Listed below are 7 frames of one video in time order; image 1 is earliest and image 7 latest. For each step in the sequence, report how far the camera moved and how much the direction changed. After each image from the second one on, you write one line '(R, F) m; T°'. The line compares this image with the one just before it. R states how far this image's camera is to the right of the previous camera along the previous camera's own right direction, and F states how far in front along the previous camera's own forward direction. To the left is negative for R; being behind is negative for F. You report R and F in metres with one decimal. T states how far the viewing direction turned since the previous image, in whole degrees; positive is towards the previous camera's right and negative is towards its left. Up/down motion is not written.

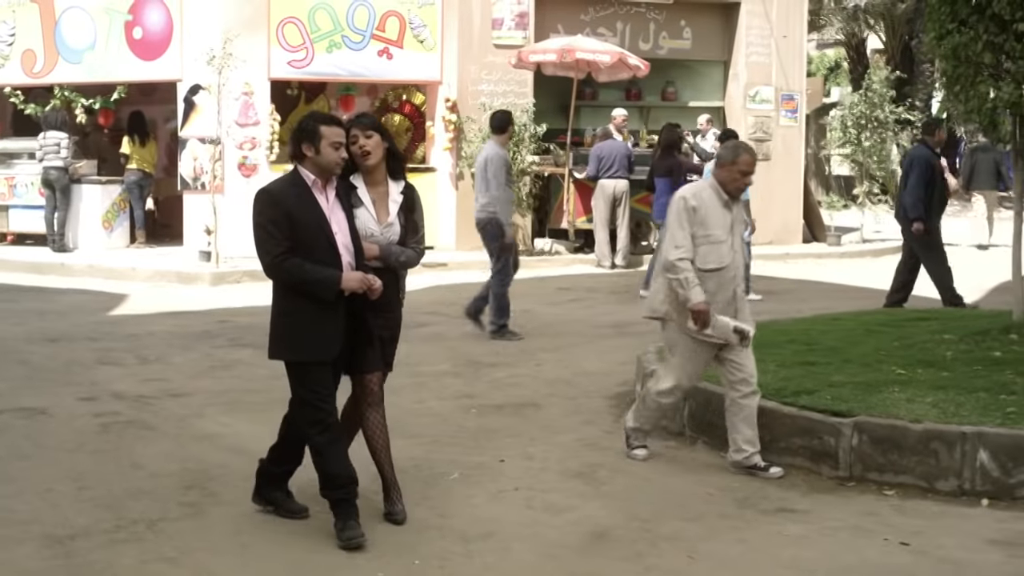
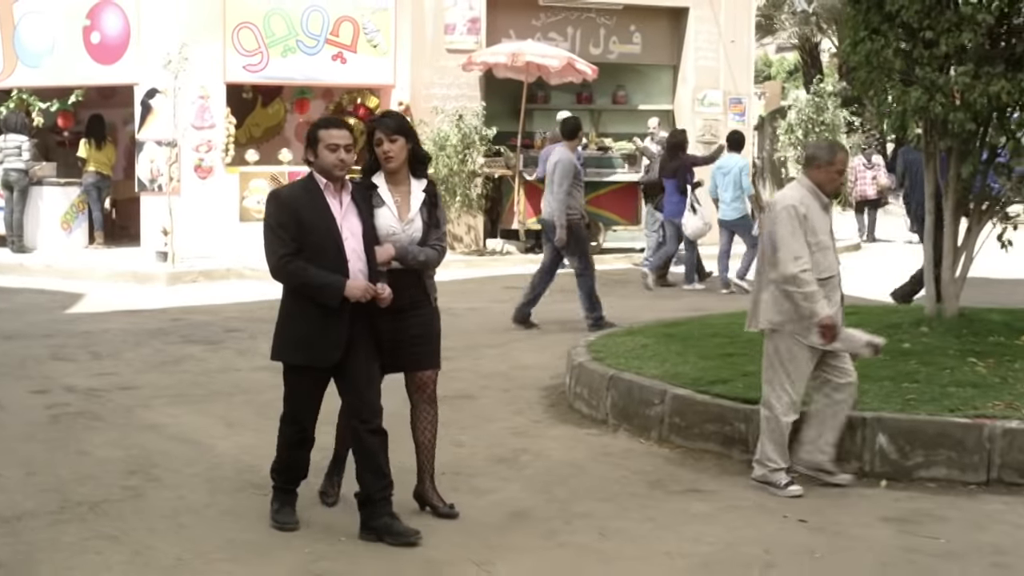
(+0.2, -0.4) m; +1°
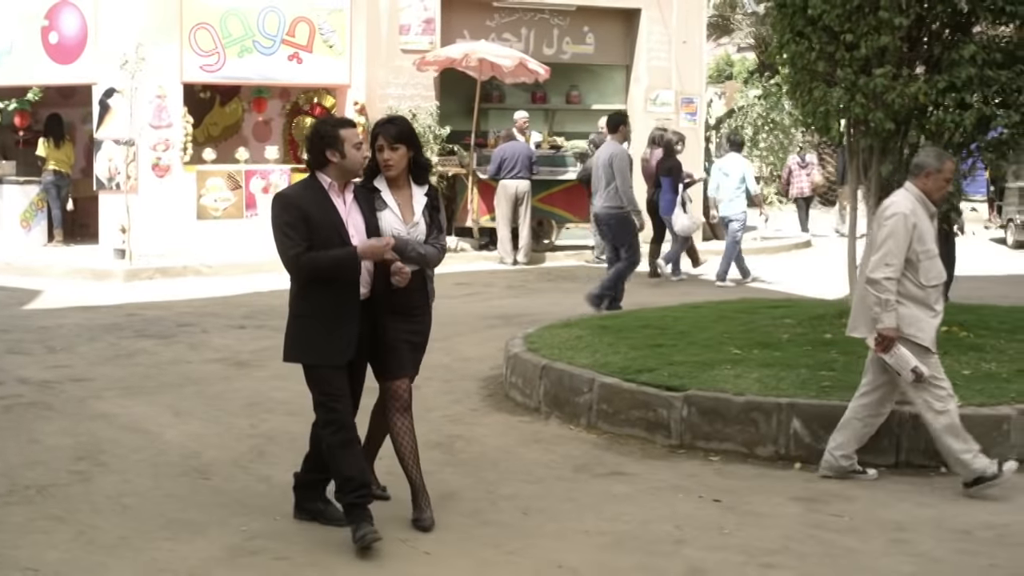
(+0.1, -0.3) m; +1°
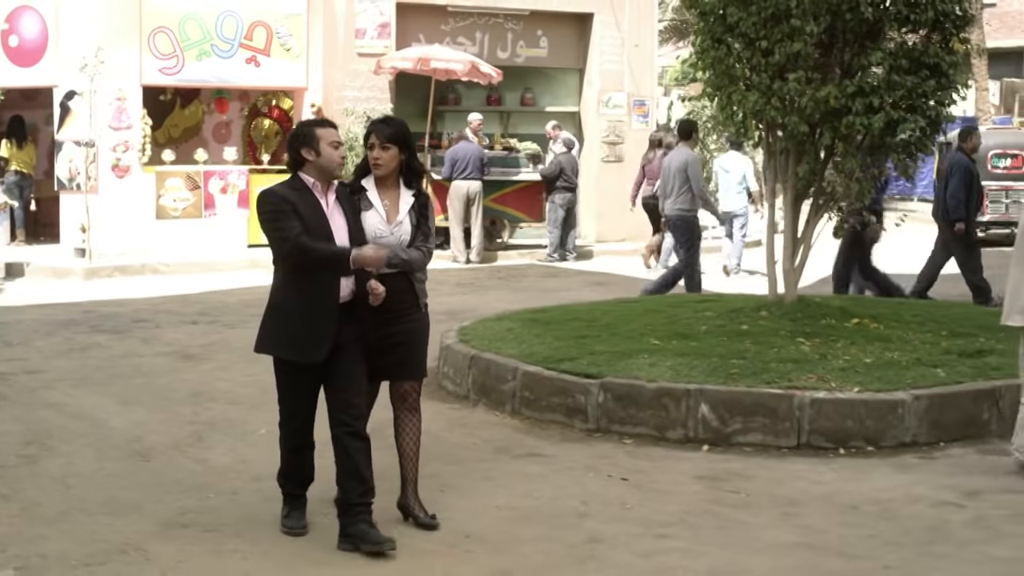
(+0.2, -0.4) m; +1°
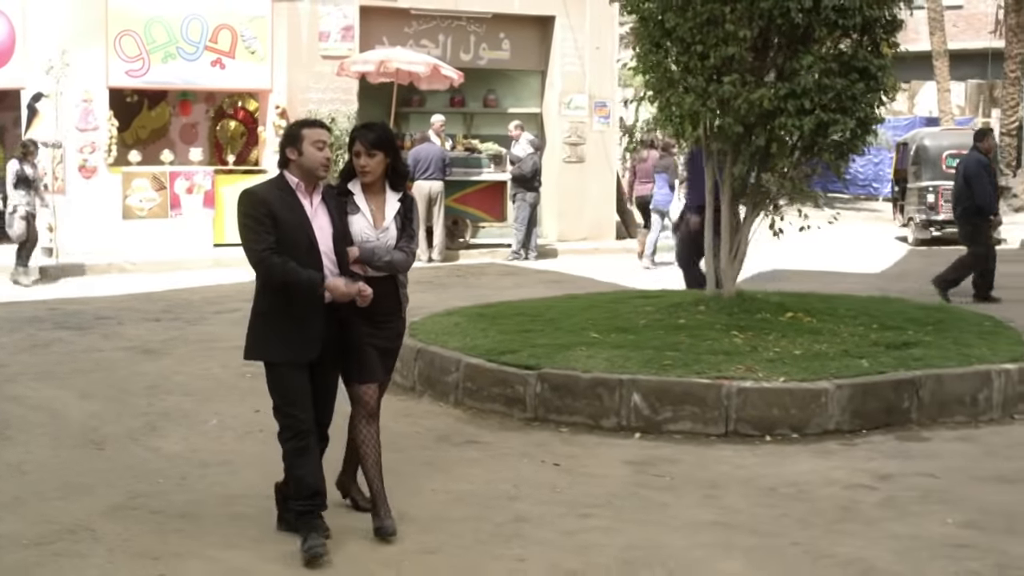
(+0.2, -0.3) m; +1°
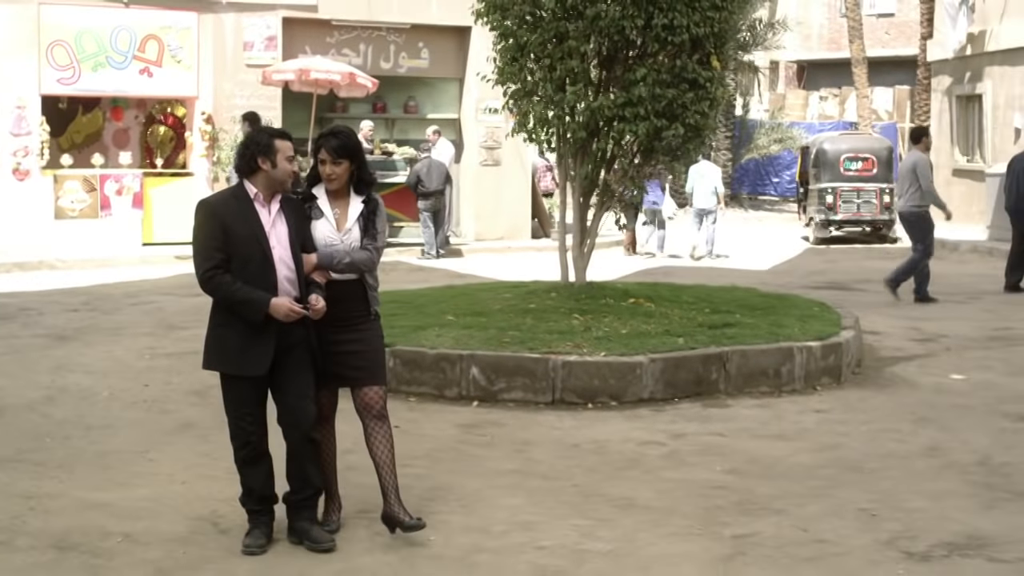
(+0.5, -1.1) m; +1°
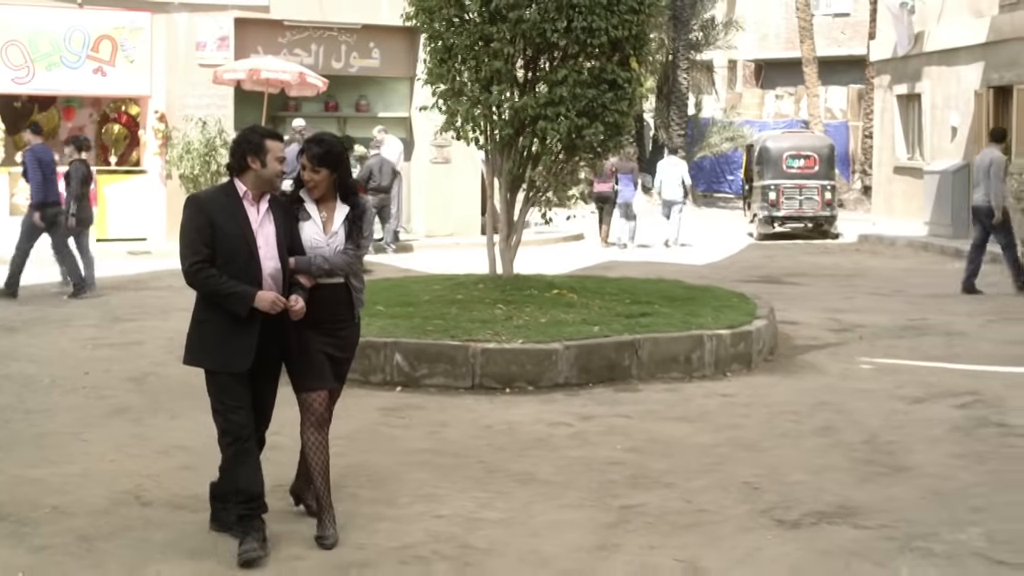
(+0.2, -0.5) m; +1°
